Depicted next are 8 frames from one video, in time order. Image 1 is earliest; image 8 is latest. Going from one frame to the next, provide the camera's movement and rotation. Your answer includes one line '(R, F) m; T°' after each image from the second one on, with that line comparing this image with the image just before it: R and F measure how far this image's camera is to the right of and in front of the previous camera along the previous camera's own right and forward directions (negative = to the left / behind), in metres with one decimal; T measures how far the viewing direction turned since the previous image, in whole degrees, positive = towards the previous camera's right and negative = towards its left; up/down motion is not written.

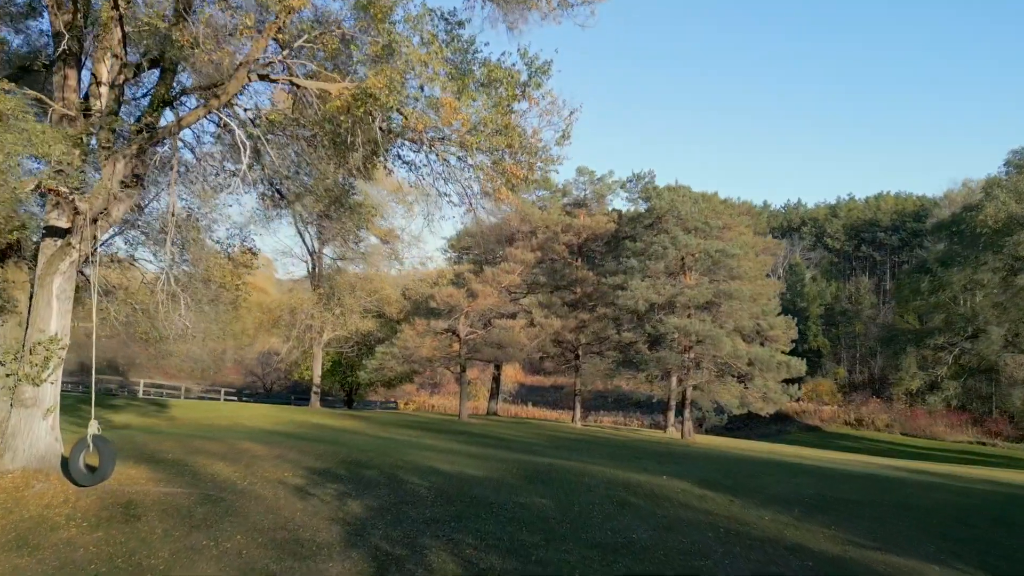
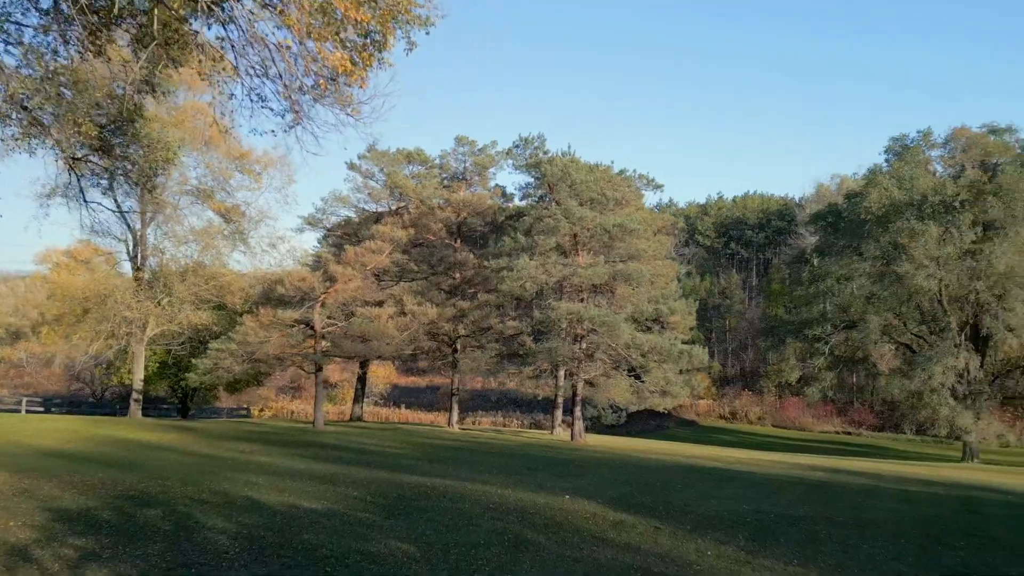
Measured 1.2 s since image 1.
(+0.3, +3.6) m; +10°
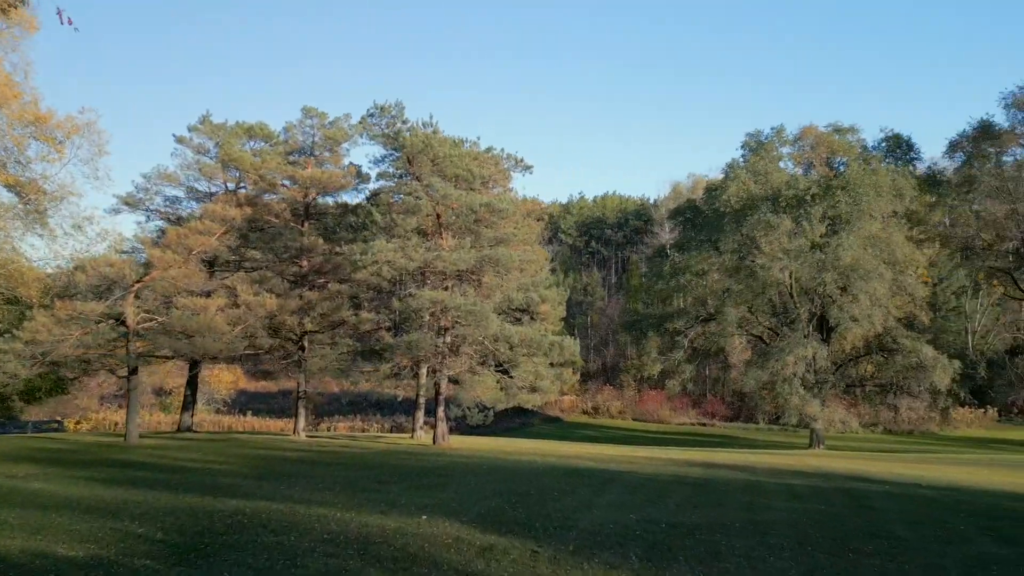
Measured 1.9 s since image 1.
(+0.2, +2.0) m; +11°
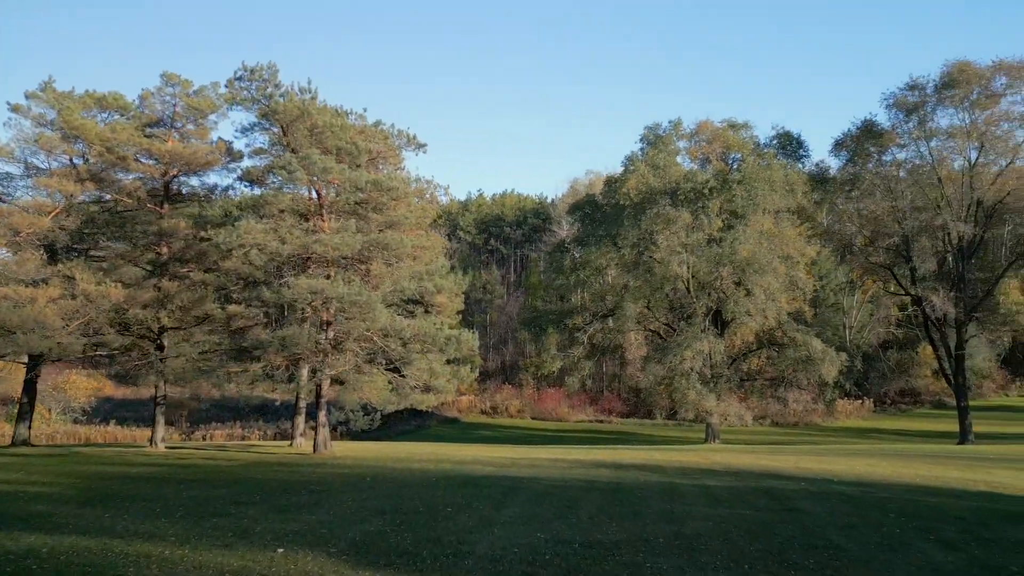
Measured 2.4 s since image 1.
(+0.2, +1.6) m; +8°
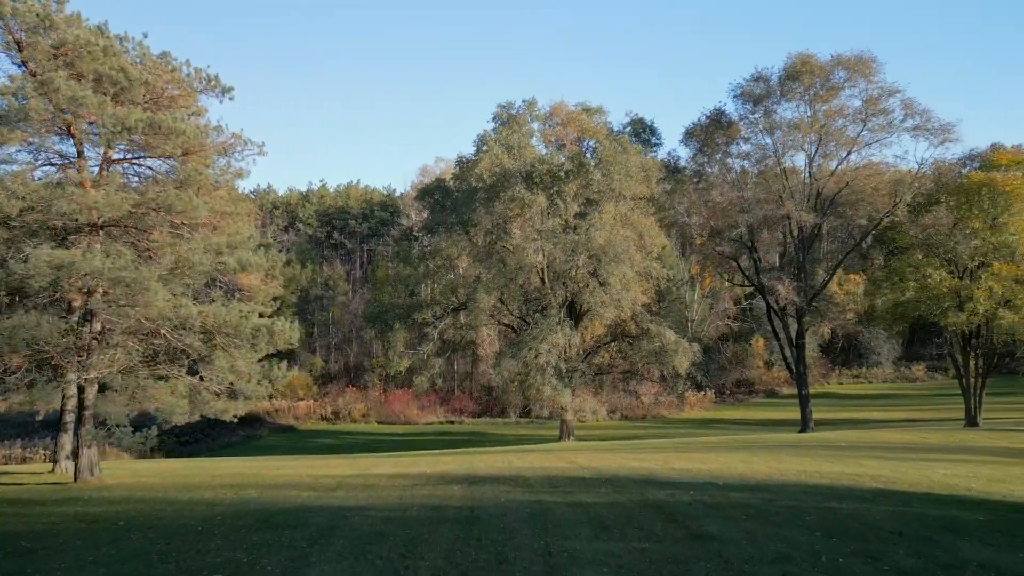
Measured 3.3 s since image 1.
(+0.4, +2.7) m; +12°
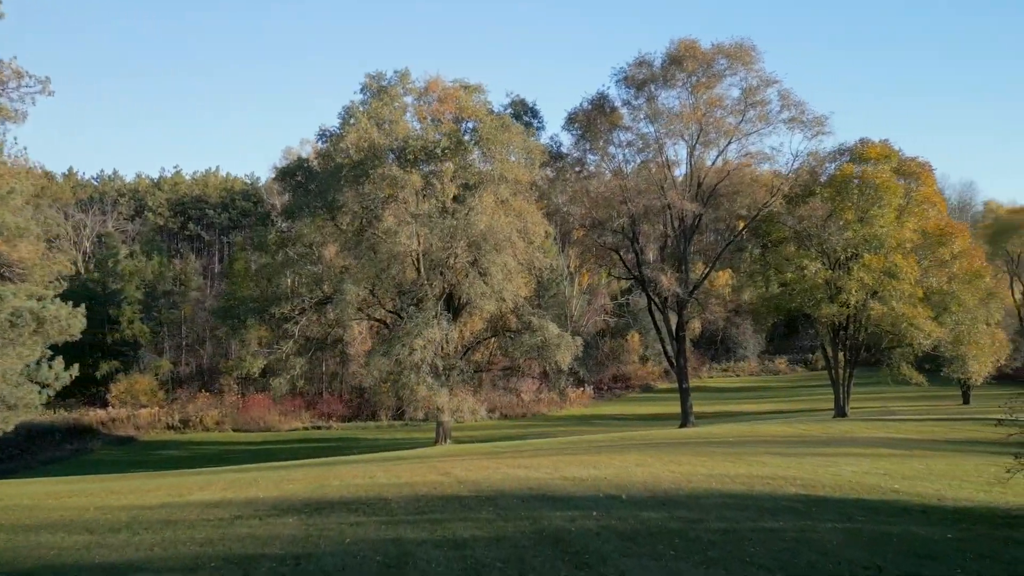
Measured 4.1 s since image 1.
(+0.3, +2.3) m; +10°
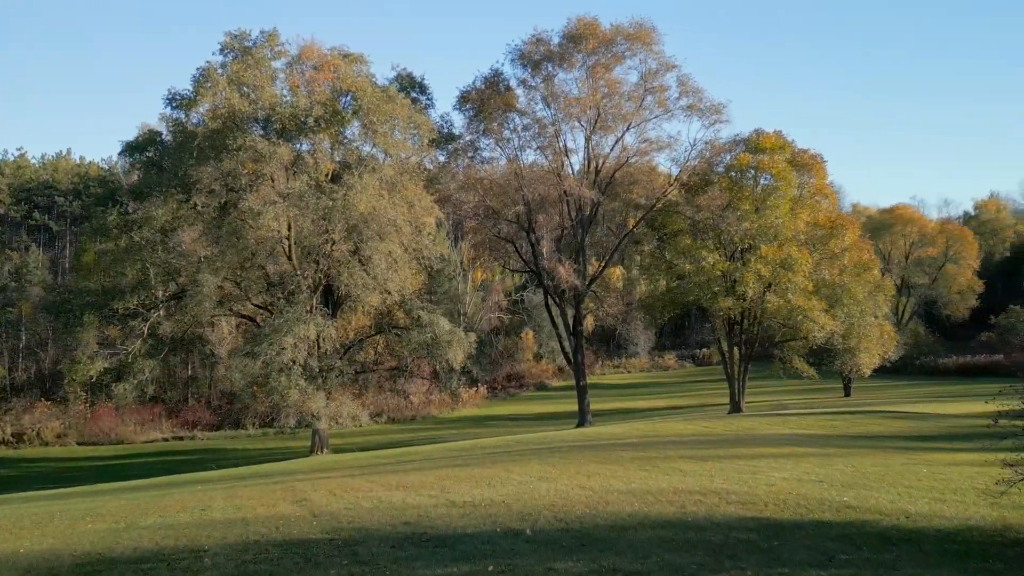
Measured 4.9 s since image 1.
(+0.2, +2.3) m; +9°
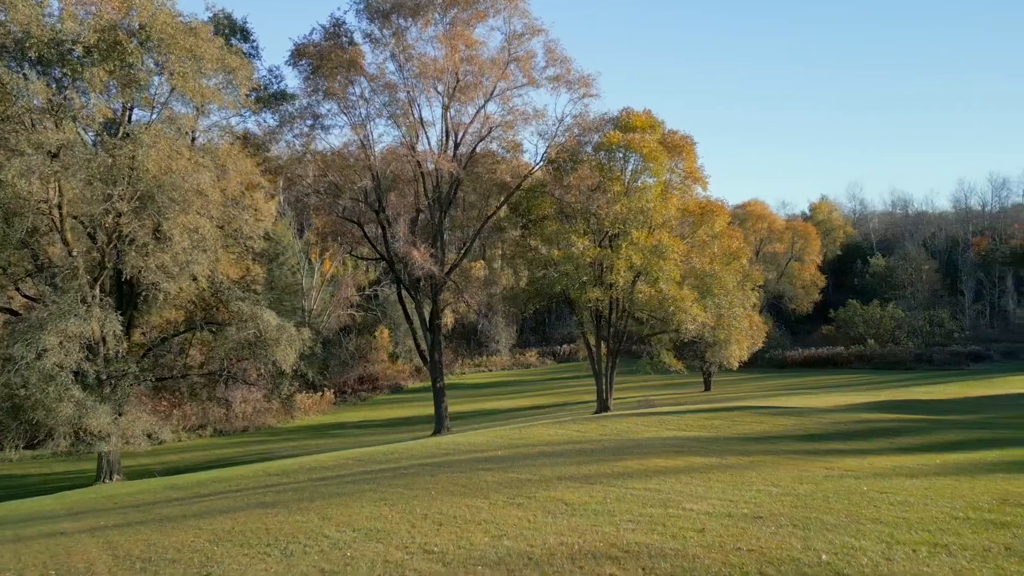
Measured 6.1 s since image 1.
(+0.5, +3.5) m; +11°
